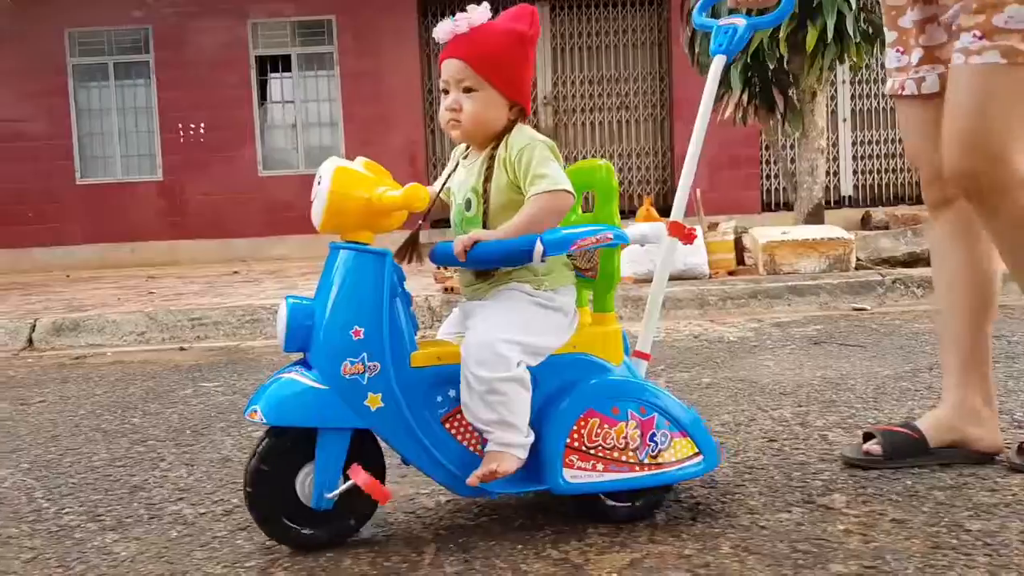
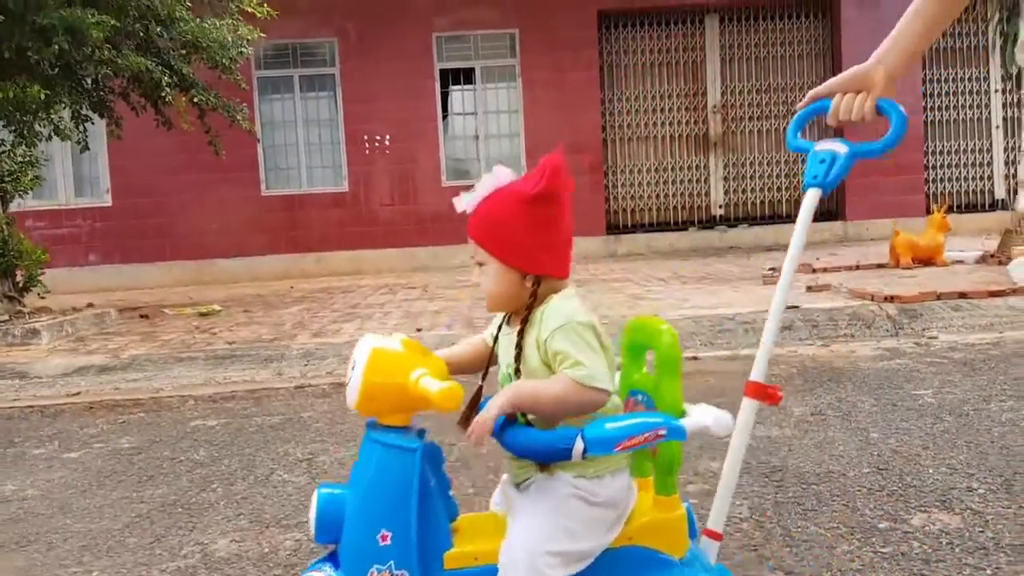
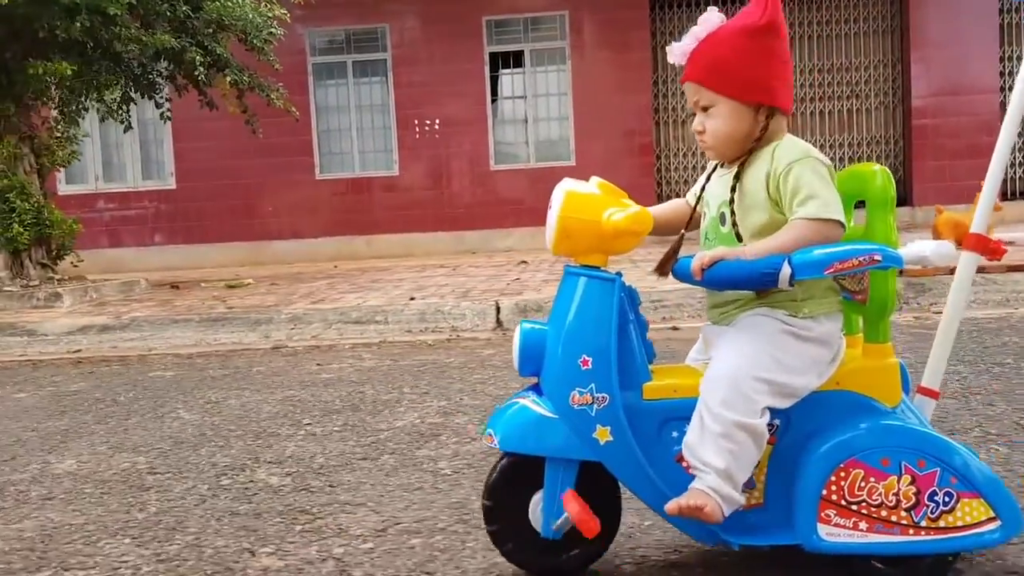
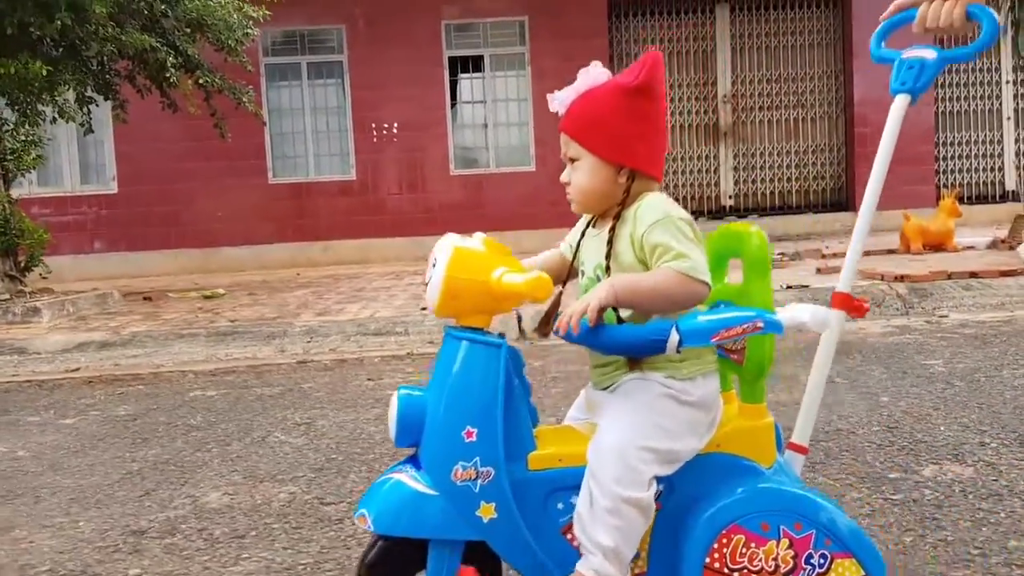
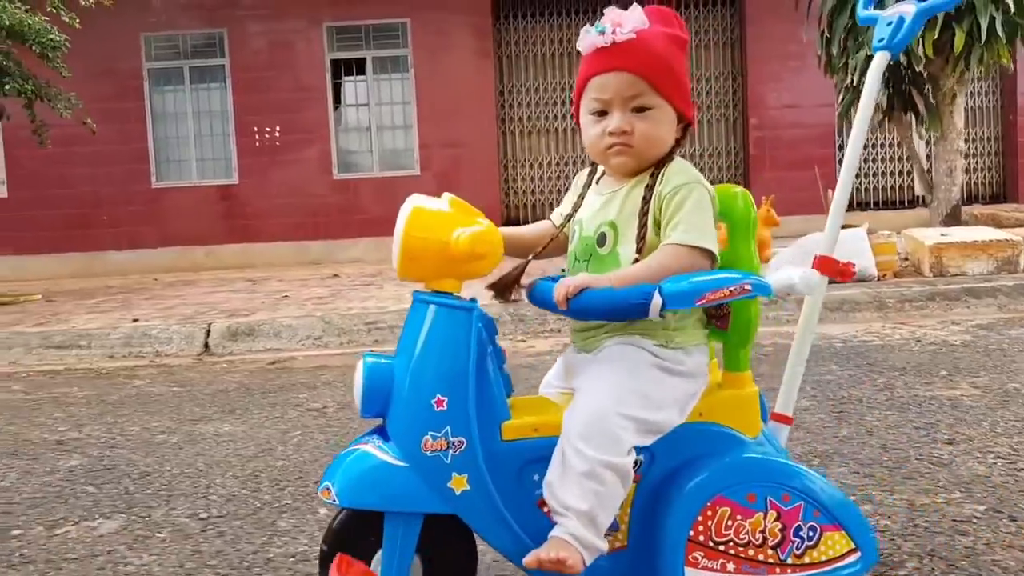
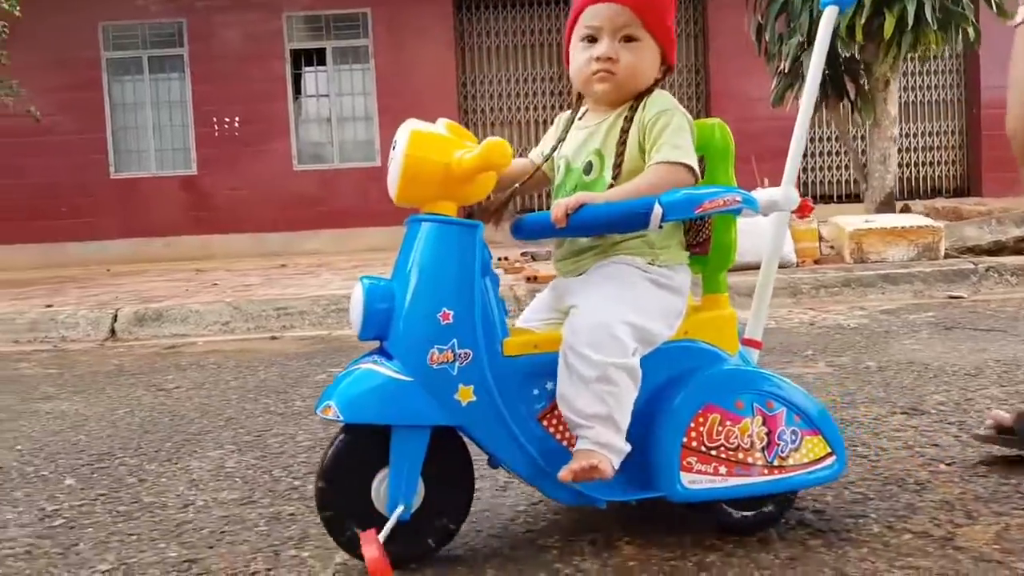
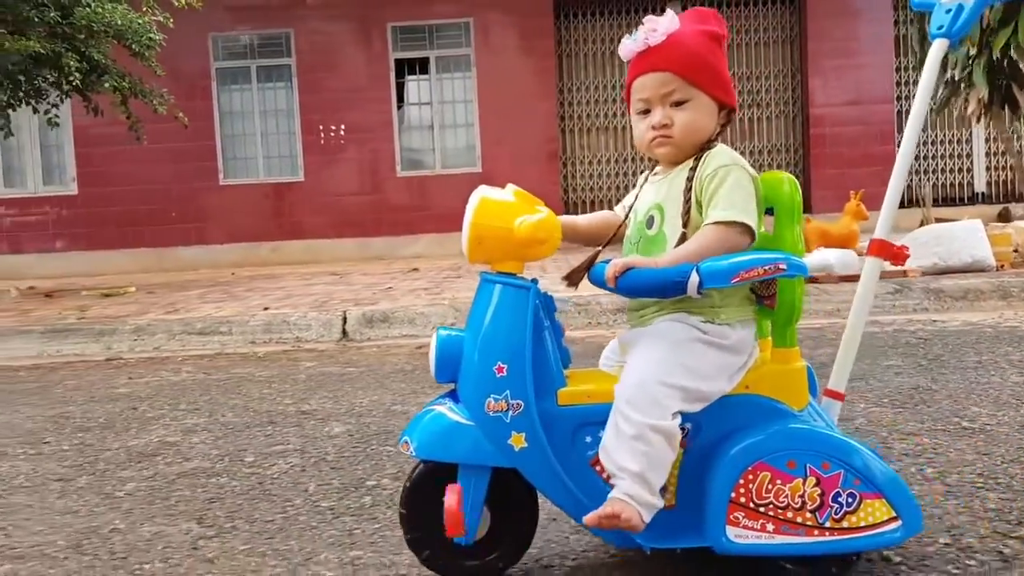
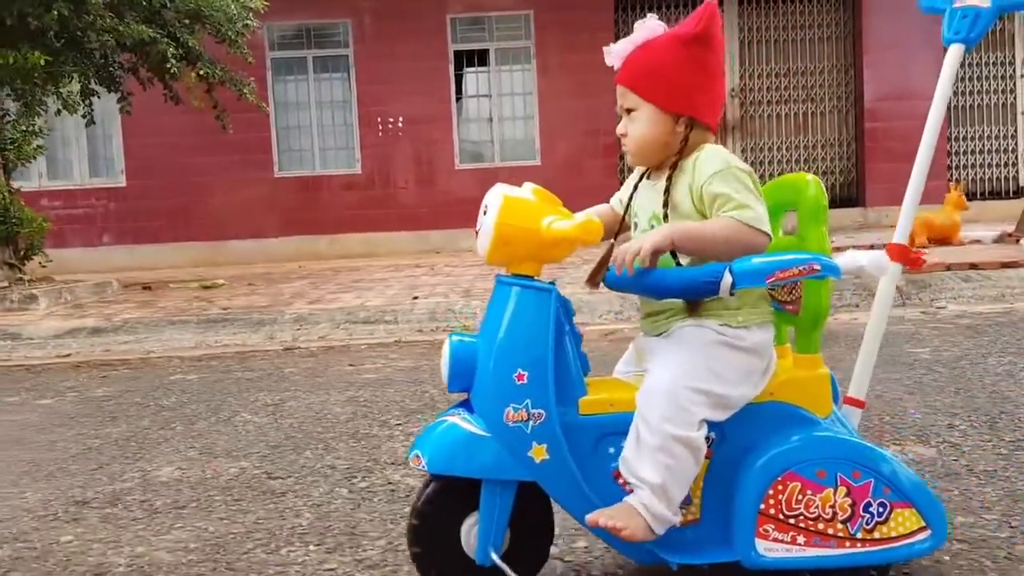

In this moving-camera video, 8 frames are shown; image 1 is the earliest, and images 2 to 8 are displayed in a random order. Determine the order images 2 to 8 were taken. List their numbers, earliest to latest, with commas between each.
6, 5, 7, 3, 8, 4, 2
